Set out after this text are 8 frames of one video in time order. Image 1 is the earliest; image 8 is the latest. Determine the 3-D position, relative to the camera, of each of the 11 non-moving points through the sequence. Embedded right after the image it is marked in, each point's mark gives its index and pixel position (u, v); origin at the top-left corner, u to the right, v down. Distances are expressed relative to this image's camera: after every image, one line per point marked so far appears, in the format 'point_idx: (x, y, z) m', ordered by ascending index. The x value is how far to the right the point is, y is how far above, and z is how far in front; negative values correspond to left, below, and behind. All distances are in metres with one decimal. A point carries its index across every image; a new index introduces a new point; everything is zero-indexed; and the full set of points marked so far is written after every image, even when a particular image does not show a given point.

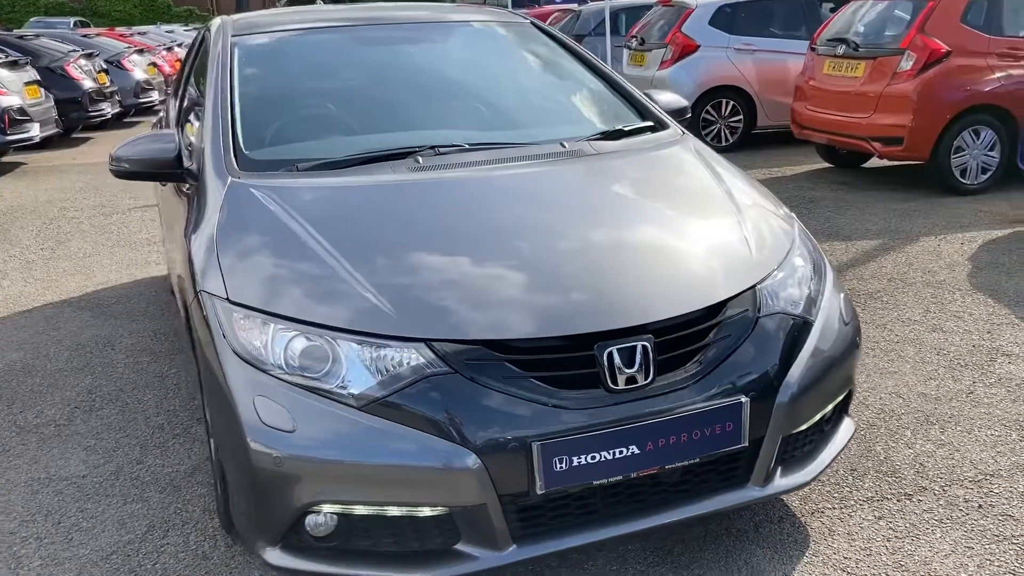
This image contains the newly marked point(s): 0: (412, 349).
0: (-0.2, -0.1, +2.1) m
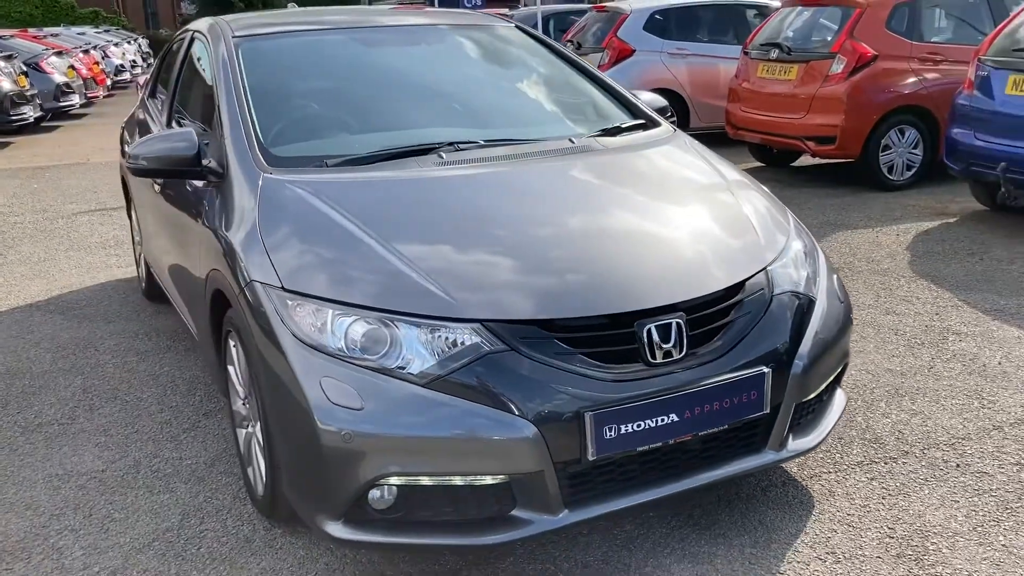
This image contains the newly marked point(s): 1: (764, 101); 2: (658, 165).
0: (-0.1, -0.1, +2.3) m
1: (+2.1, +1.6, +8.0) m
2: (+0.5, +0.4, +3.2) m
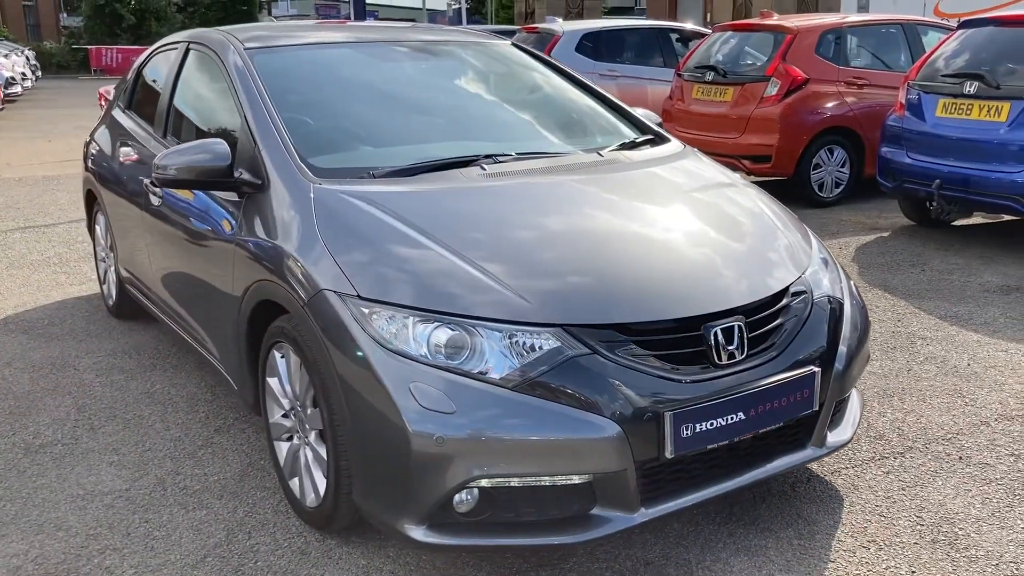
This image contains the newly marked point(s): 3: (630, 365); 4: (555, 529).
0: (+0.1, -0.1, +2.4) m
1: (+1.6, +1.5, +8.3) m
2: (+0.6, +0.4, +3.3) m
3: (+0.3, -0.2, +2.4) m
4: (+0.1, -0.6, +2.4) m
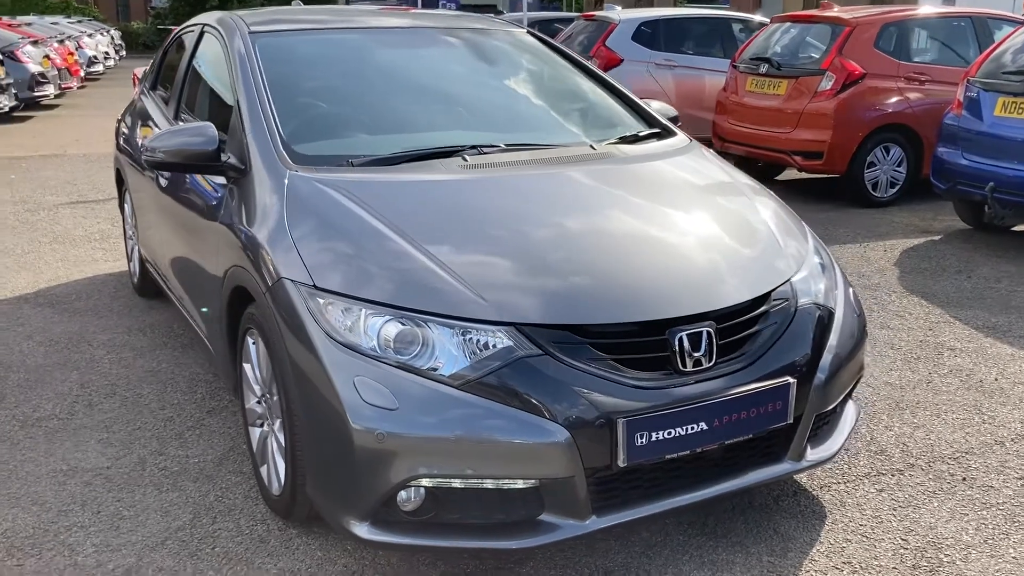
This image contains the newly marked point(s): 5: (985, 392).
0: (0.0, -0.1, +2.3) m
1: (+2.0, +1.5, +8.1) m
2: (+0.5, +0.4, +3.2) m
3: (+0.2, -0.2, +2.3) m
4: (0.0, -0.6, +2.3) m
5: (+1.9, -0.4, +3.8) m
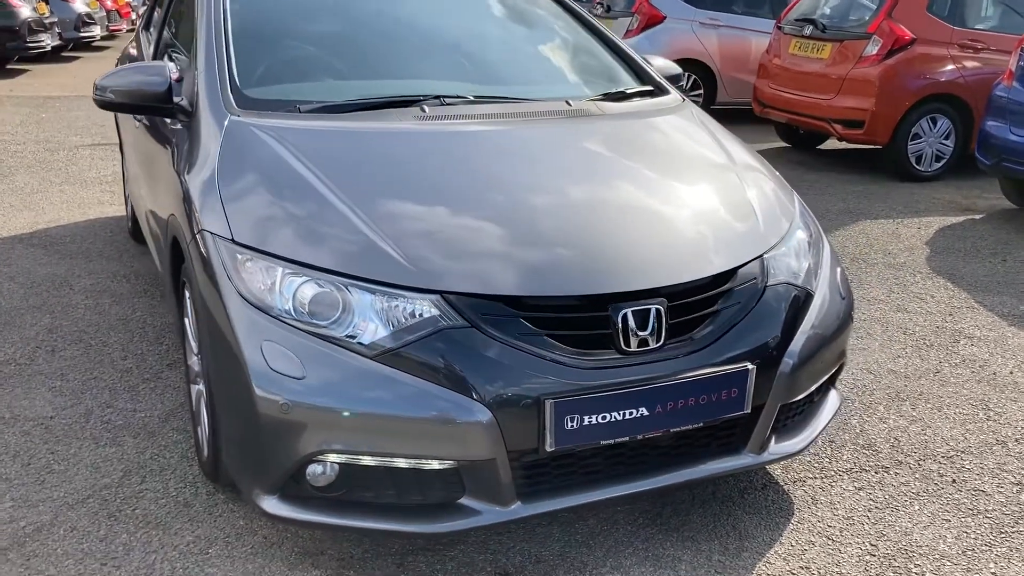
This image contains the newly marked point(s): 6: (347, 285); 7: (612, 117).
0: (-0.2, 0.0, +2.1) m
1: (+2.3, +1.7, +7.7) m
2: (+0.5, +0.5, +2.9) m
3: (0.0, -0.1, +2.1) m
4: (-0.2, -0.5, +2.1) m
5: (+1.8, -0.4, +3.5) m
6: (-0.4, 0.0, +2.1) m
7: (+0.3, +0.5, +3.0) m
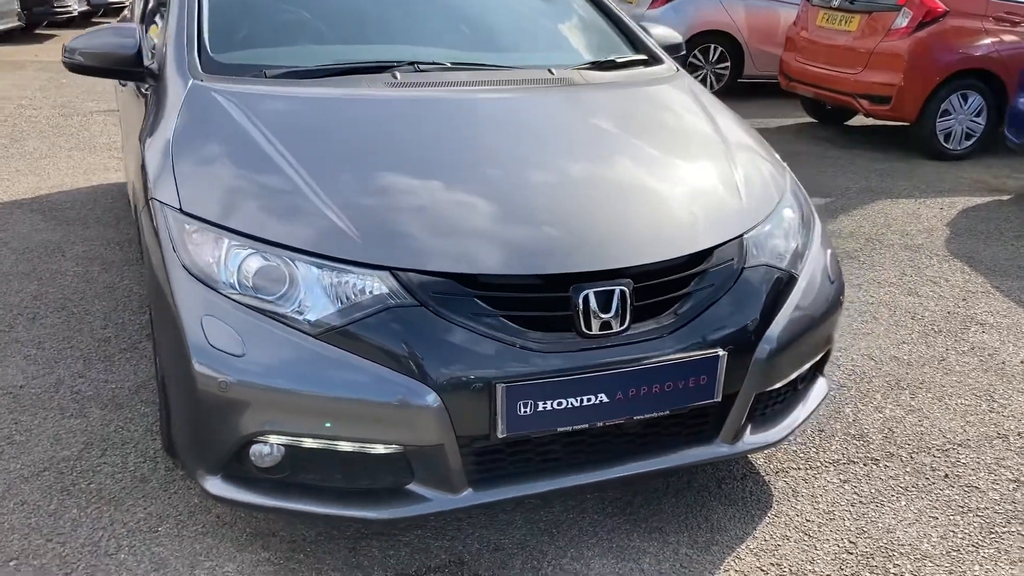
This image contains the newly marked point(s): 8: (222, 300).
0: (-0.3, 0.0, +2.0) m
1: (+2.4, +1.9, +7.5) m
2: (+0.4, +0.5, +2.8) m
3: (-0.1, -0.1, +2.0) m
4: (-0.3, -0.5, +2.1) m
5: (+1.7, -0.3, +3.3) m
6: (-0.5, +0.1, +2.0) m
7: (+0.3, +0.6, +2.9) m
8: (-0.6, 0.0, +2.0) m
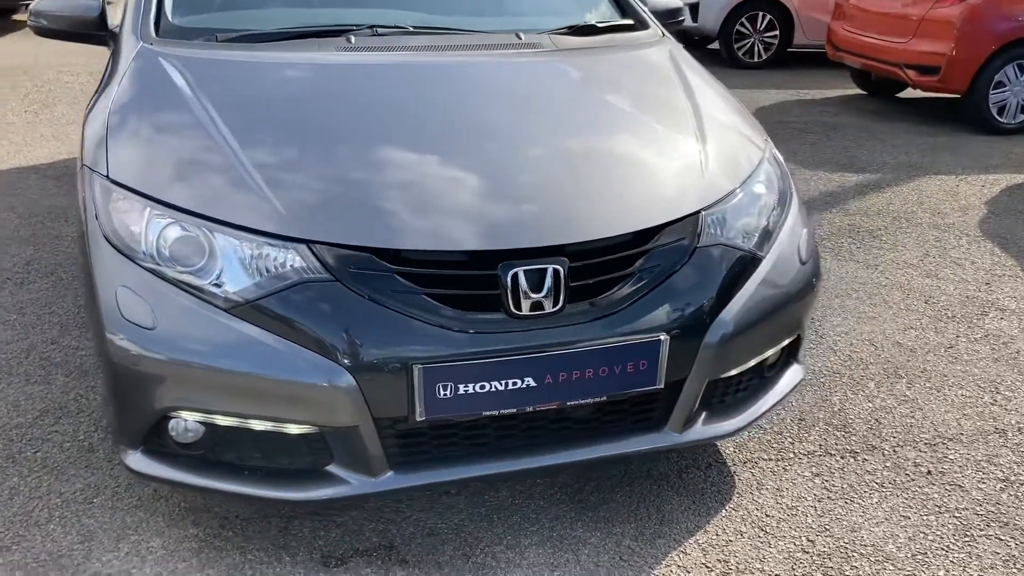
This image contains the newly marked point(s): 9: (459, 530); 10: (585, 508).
0: (-0.4, +0.1, +1.9) m
1: (+2.7, +2.0, +7.1) m
2: (+0.3, +0.6, +2.7) m
3: (-0.3, 0.0, +1.9) m
4: (-0.5, -0.4, +2.0) m
5: (+1.6, -0.3, +3.1) m
6: (-0.6, +0.1, +2.0) m
7: (+0.2, +0.7, +2.8) m
8: (-0.8, 0.0, +2.0) m
9: (-0.1, -0.6, +2.2) m
10: (+0.2, -0.5, +2.3) m
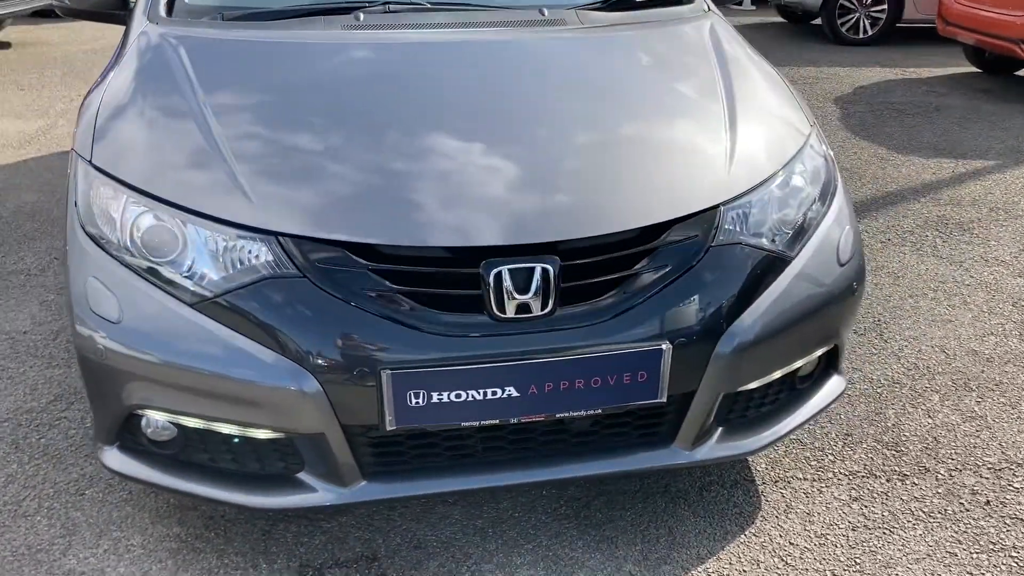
0: (-0.5, +0.1, +1.8) m
1: (+3.2, +2.1, +6.6) m
2: (+0.4, +0.6, +2.4) m
3: (-0.3, 0.0, +1.8) m
4: (-0.5, -0.4, +1.9) m
5: (+1.7, -0.3, +2.8) m
6: (-0.6, +0.1, +1.9) m
7: (+0.3, +0.7, +2.5) m
8: (-0.8, +0.1, +1.9) m
9: (-0.1, -0.6, +2.1) m
10: (+0.2, -0.5, +2.1) m
